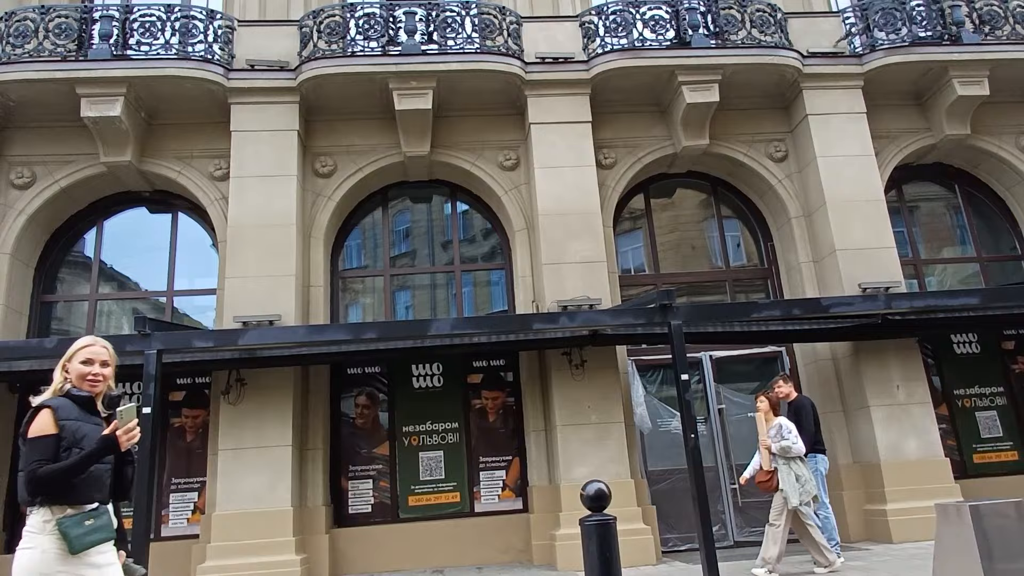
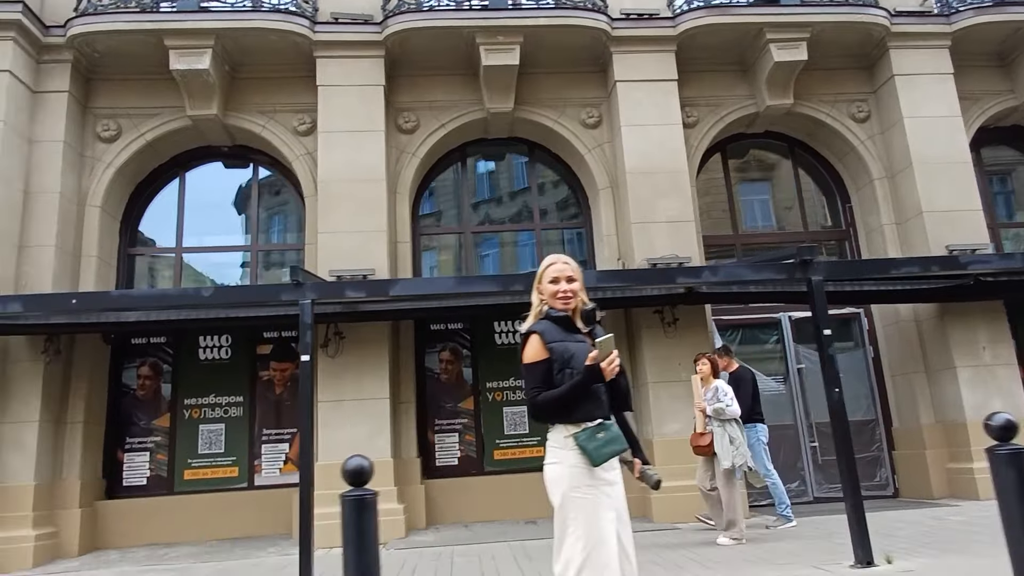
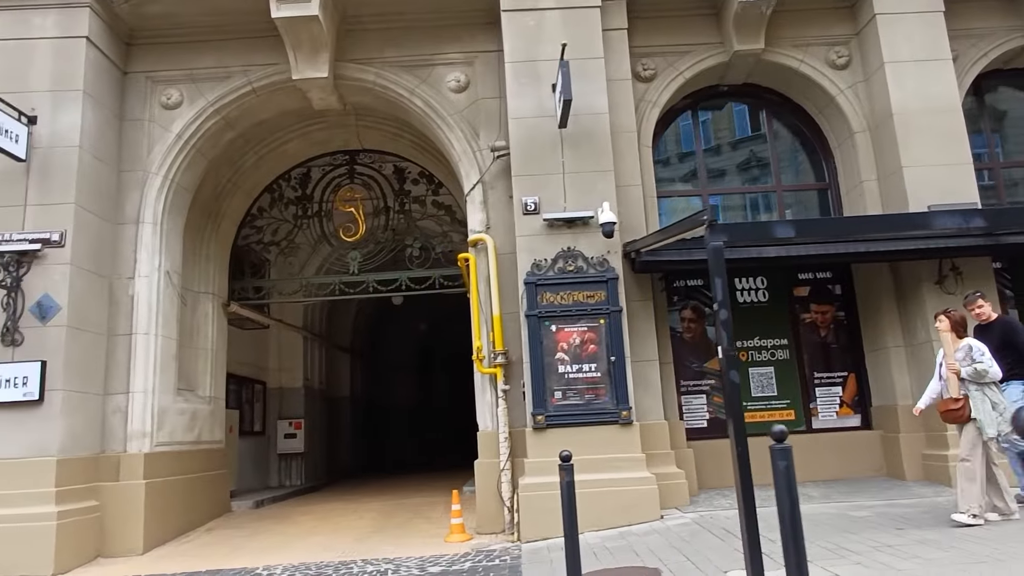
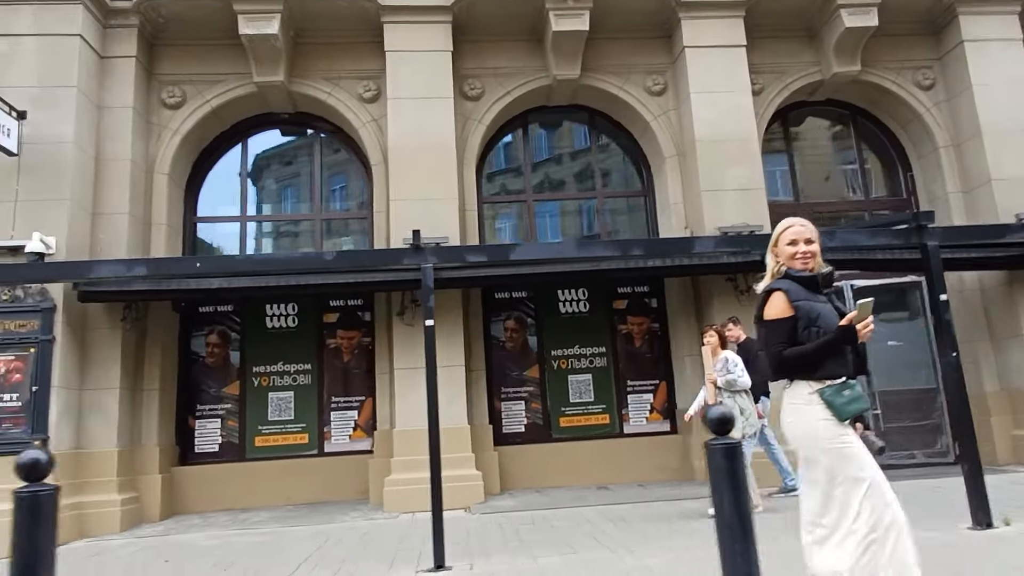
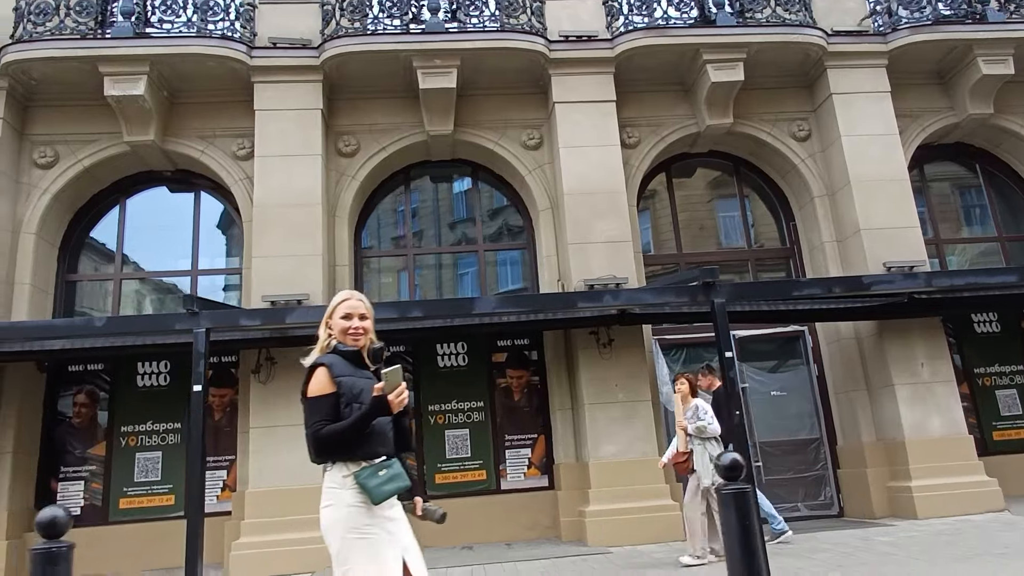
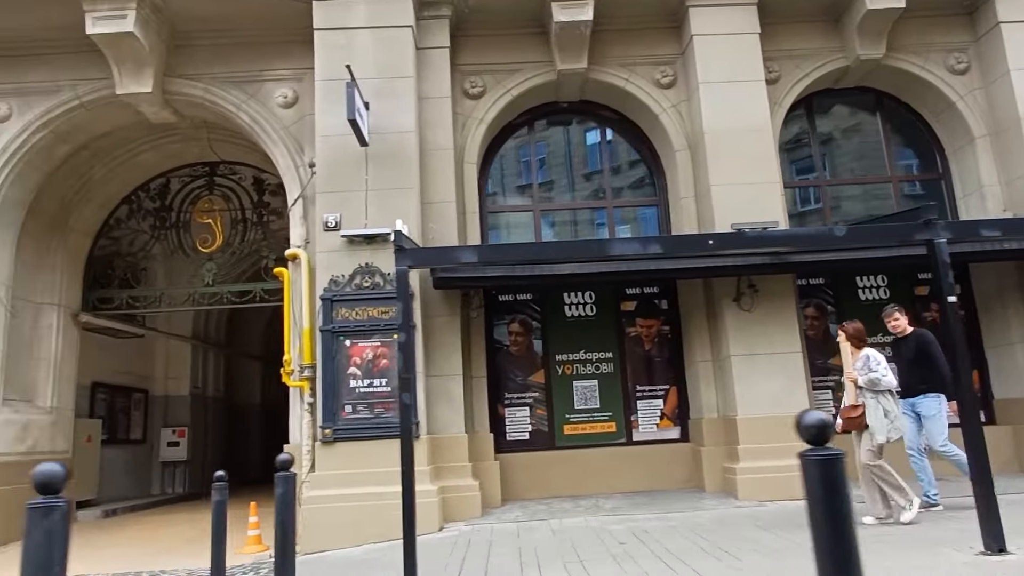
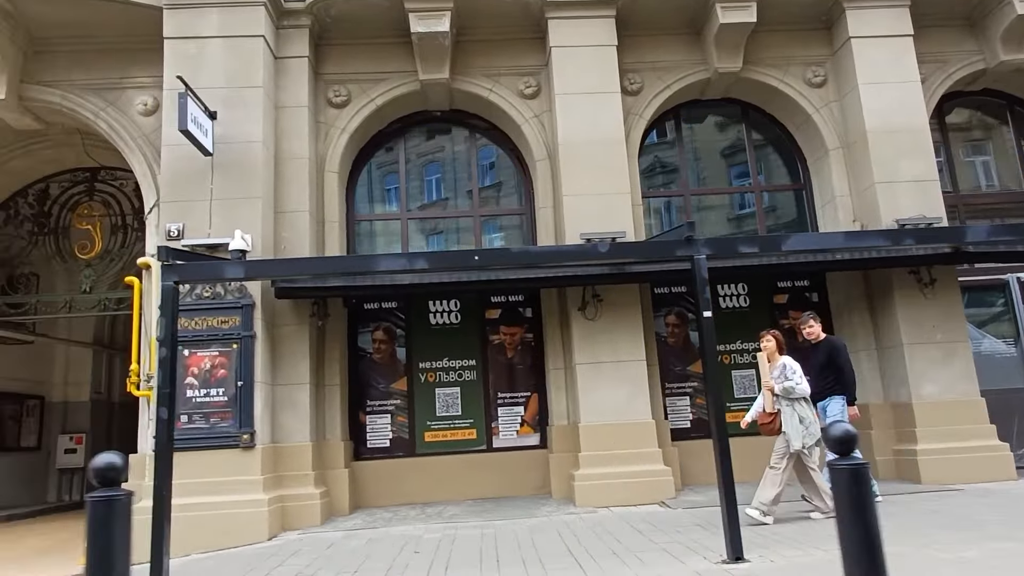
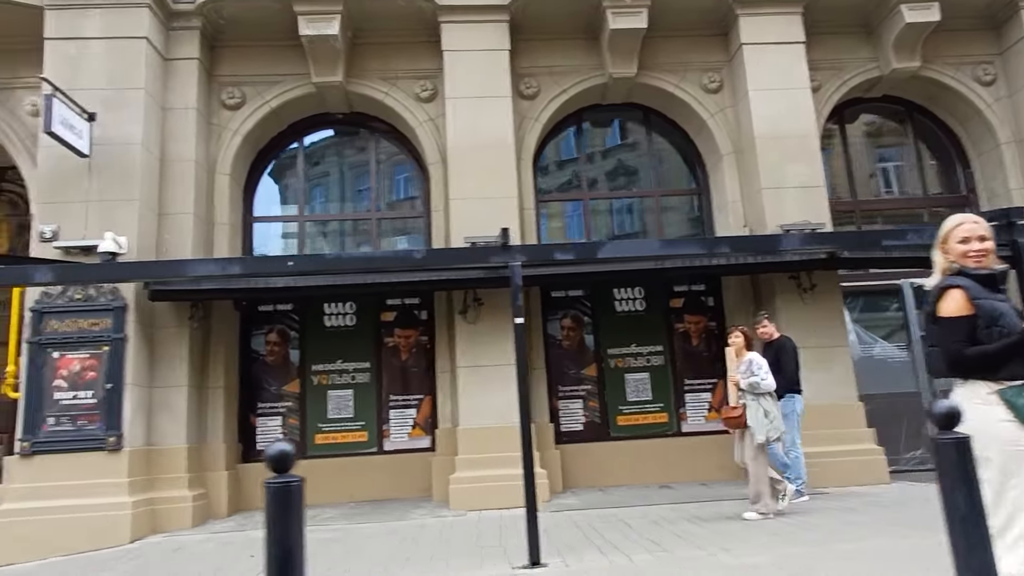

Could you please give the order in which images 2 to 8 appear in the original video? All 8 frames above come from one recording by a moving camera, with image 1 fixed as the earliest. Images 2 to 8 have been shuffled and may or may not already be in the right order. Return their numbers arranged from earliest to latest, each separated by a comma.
5, 2, 4, 8, 7, 6, 3
